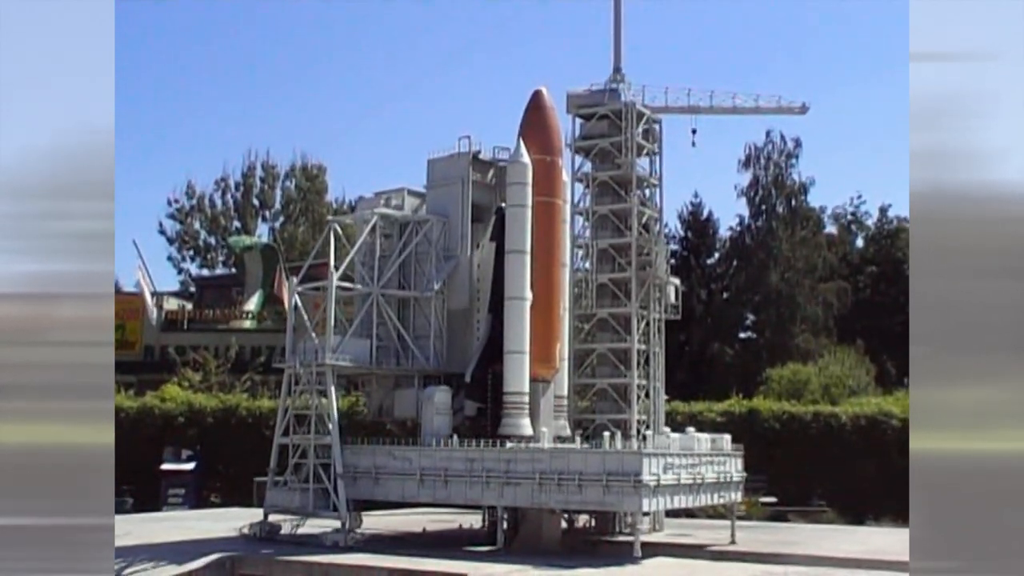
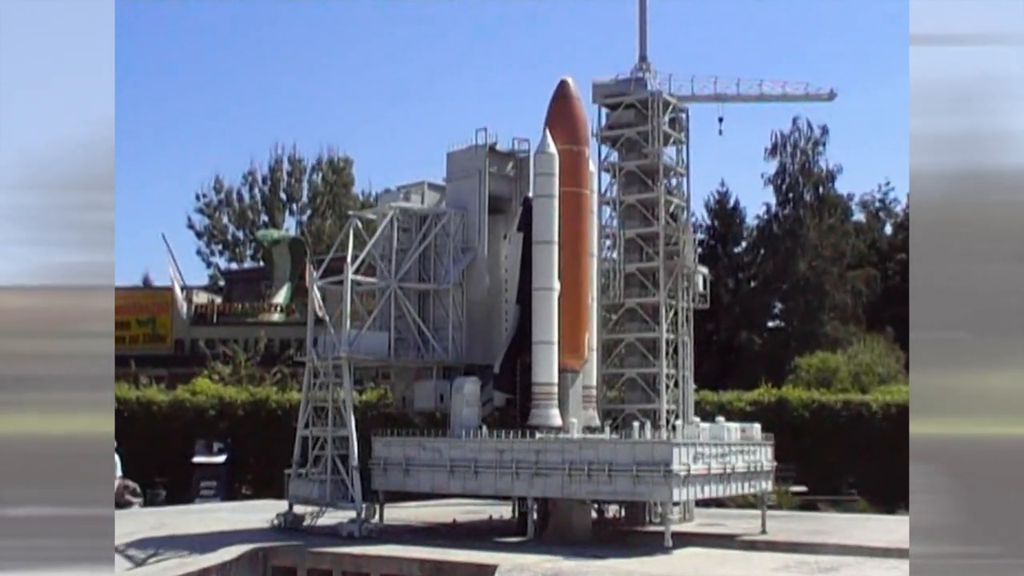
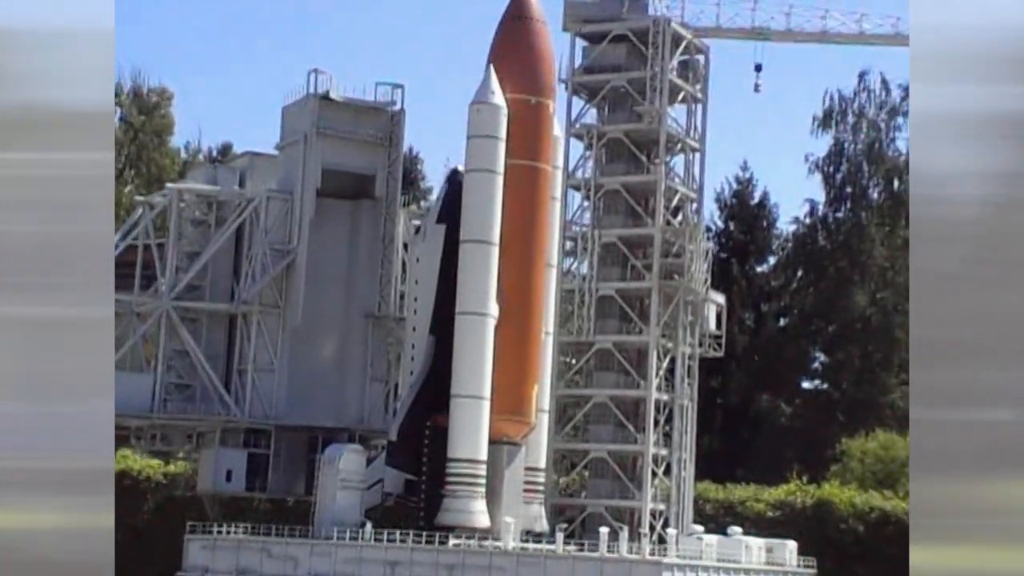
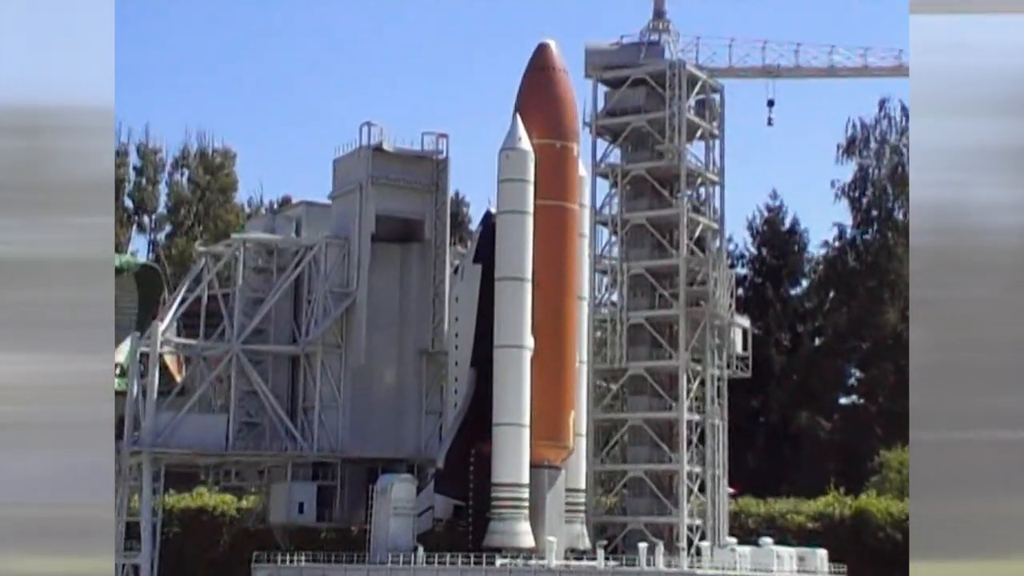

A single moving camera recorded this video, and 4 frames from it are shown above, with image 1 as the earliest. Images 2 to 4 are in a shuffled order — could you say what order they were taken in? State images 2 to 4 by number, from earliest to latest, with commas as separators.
2, 4, 3
